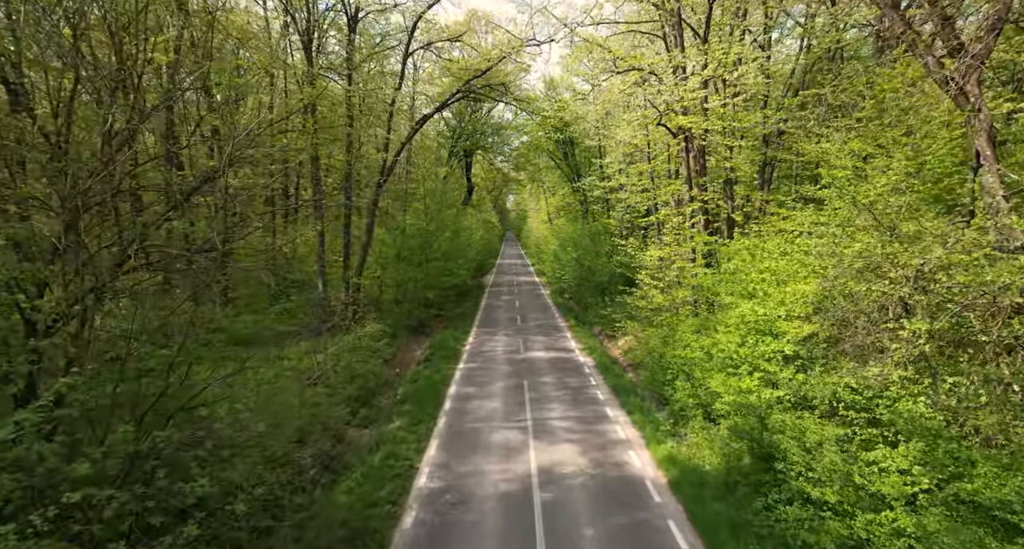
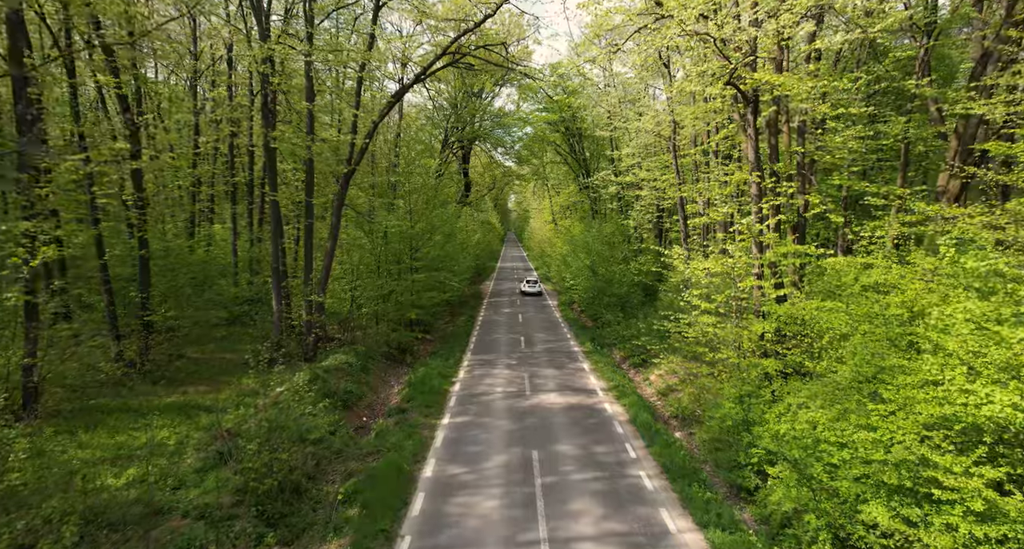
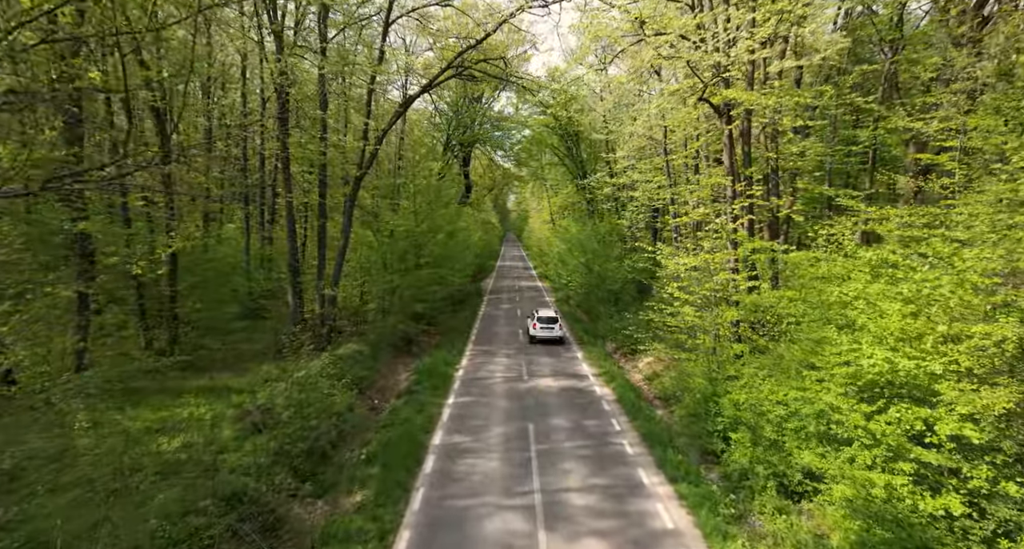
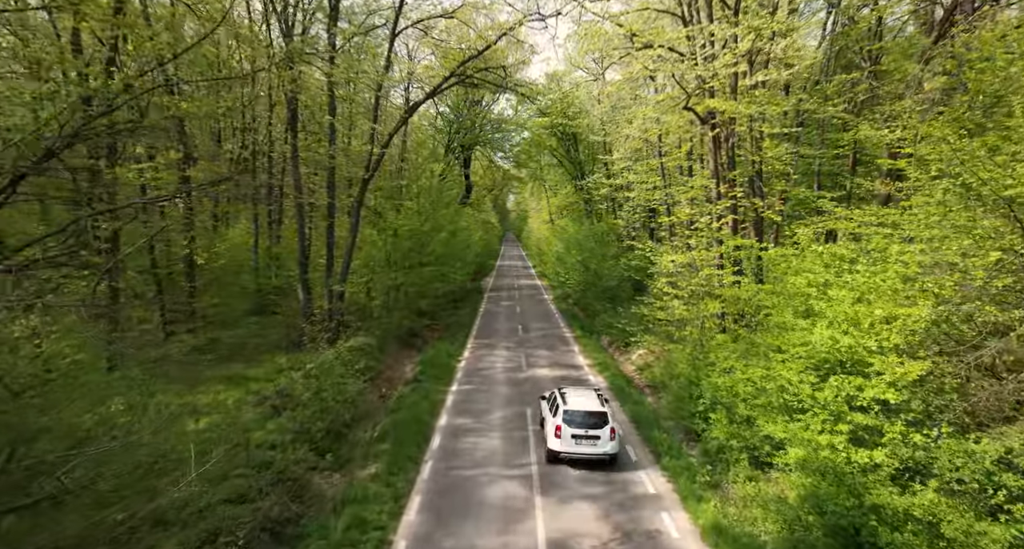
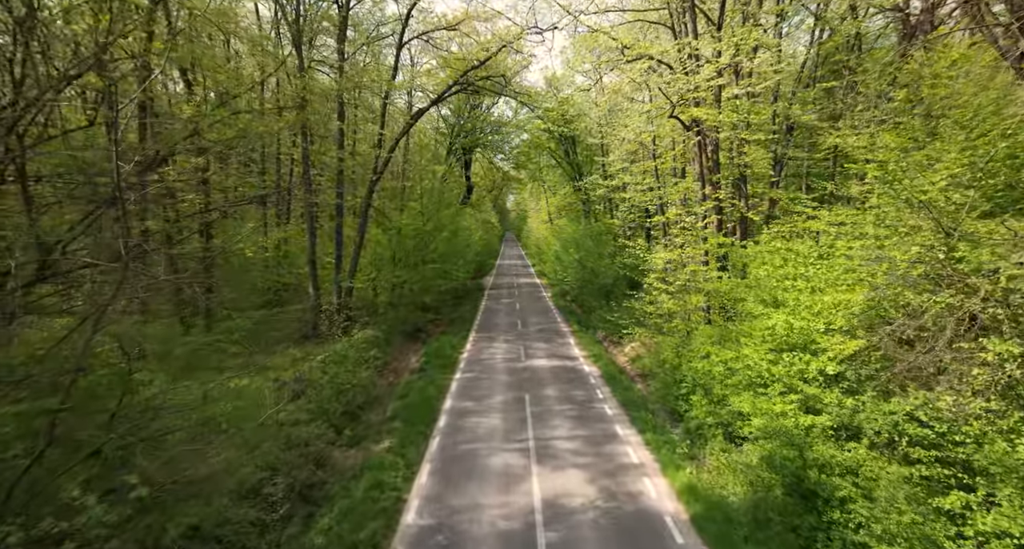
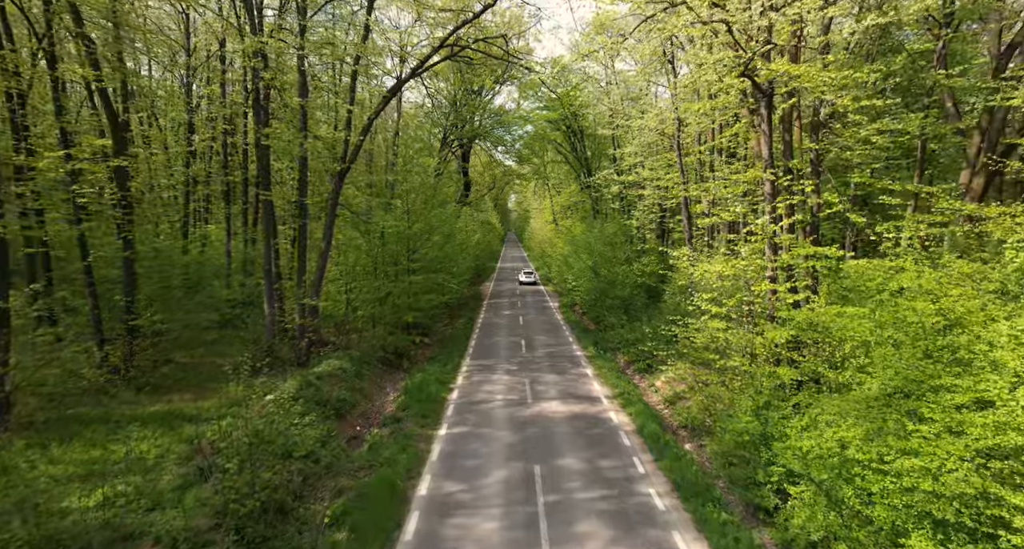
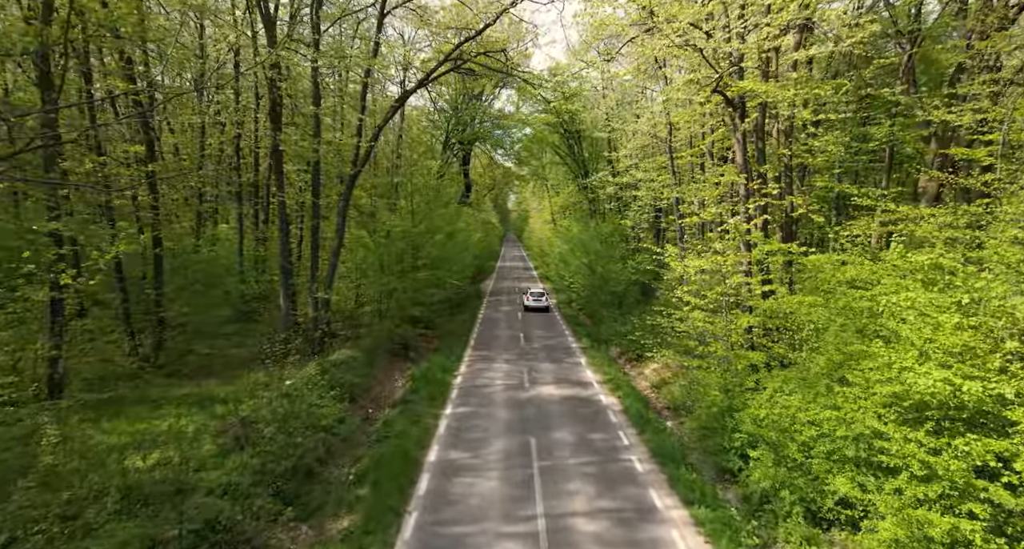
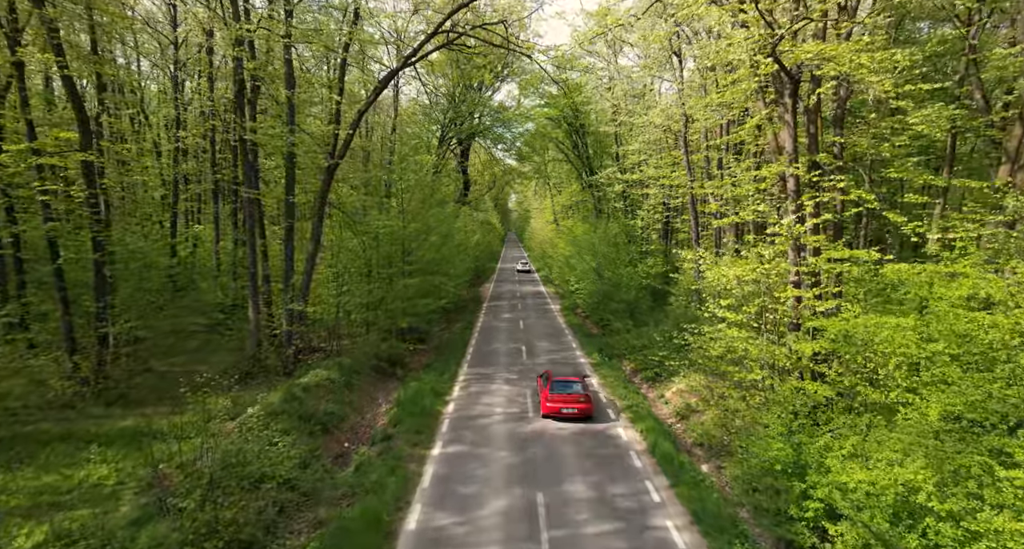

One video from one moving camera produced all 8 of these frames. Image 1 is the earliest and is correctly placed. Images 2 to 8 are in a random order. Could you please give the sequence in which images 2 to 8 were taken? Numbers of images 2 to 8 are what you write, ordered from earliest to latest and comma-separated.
5, 4, 3, 7, 2, 6, 8
